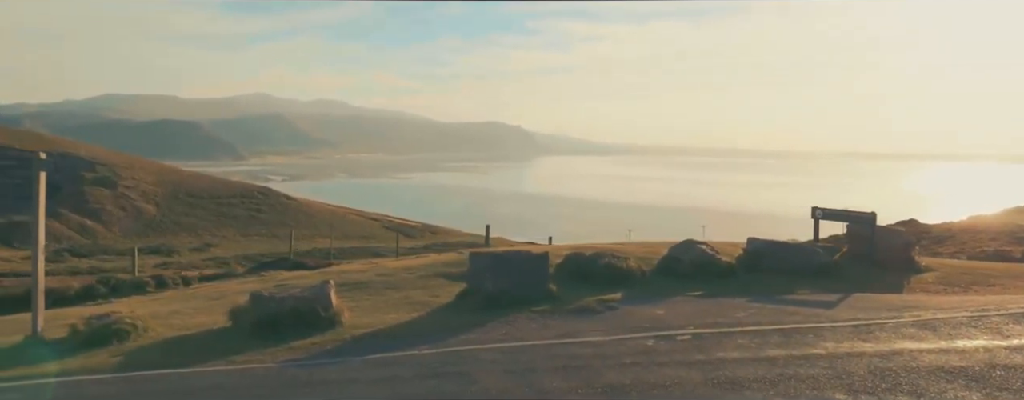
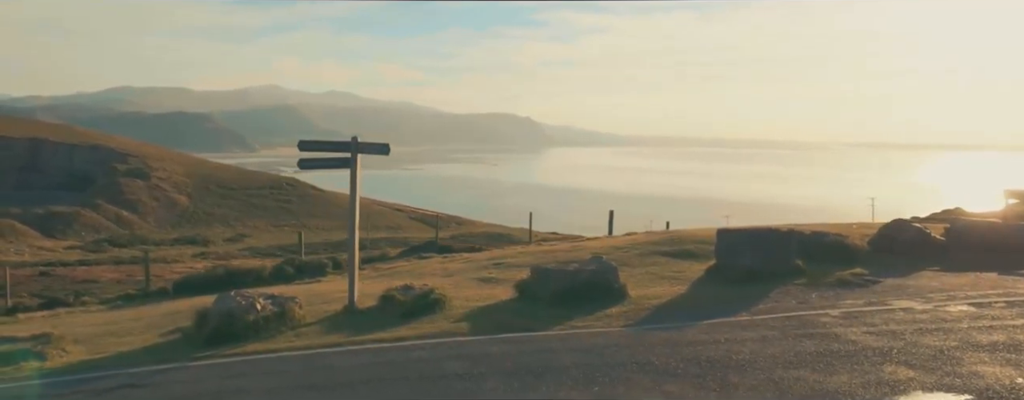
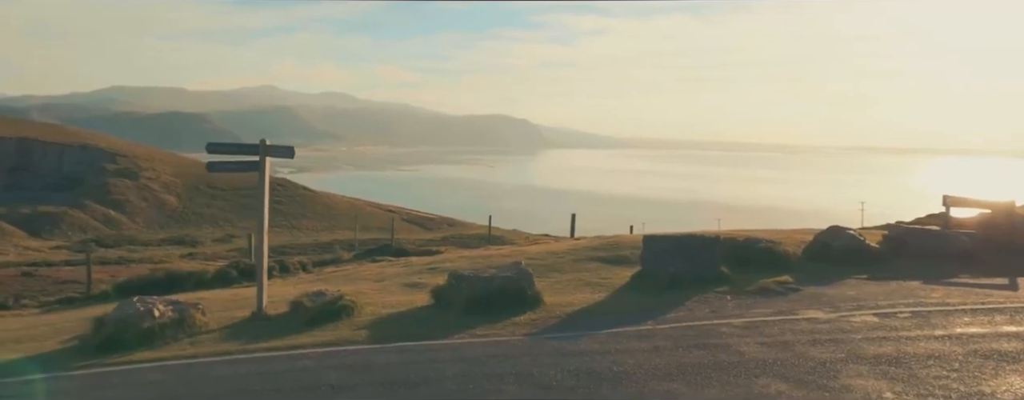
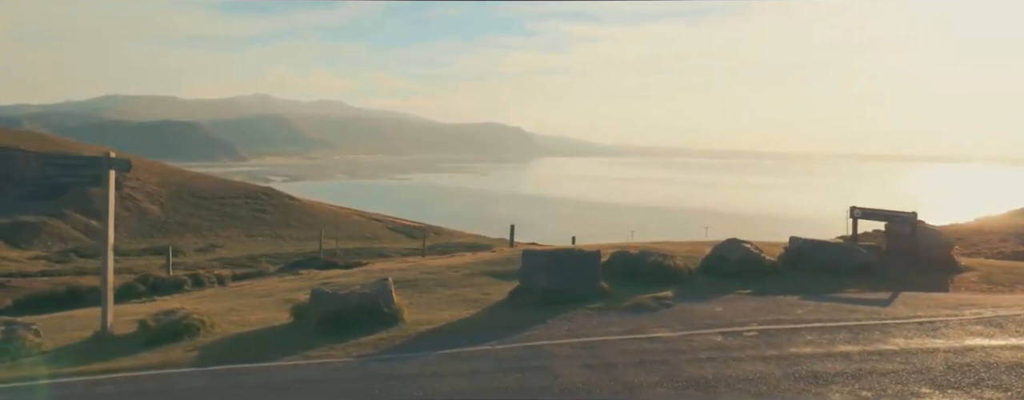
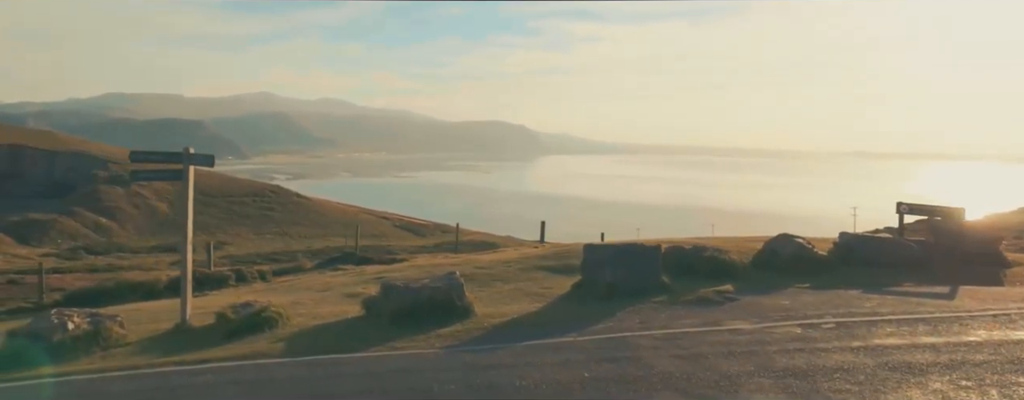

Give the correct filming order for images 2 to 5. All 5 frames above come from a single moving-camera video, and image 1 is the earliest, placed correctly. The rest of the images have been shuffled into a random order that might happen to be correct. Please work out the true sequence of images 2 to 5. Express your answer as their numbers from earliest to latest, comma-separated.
4, 5, 3, 2
